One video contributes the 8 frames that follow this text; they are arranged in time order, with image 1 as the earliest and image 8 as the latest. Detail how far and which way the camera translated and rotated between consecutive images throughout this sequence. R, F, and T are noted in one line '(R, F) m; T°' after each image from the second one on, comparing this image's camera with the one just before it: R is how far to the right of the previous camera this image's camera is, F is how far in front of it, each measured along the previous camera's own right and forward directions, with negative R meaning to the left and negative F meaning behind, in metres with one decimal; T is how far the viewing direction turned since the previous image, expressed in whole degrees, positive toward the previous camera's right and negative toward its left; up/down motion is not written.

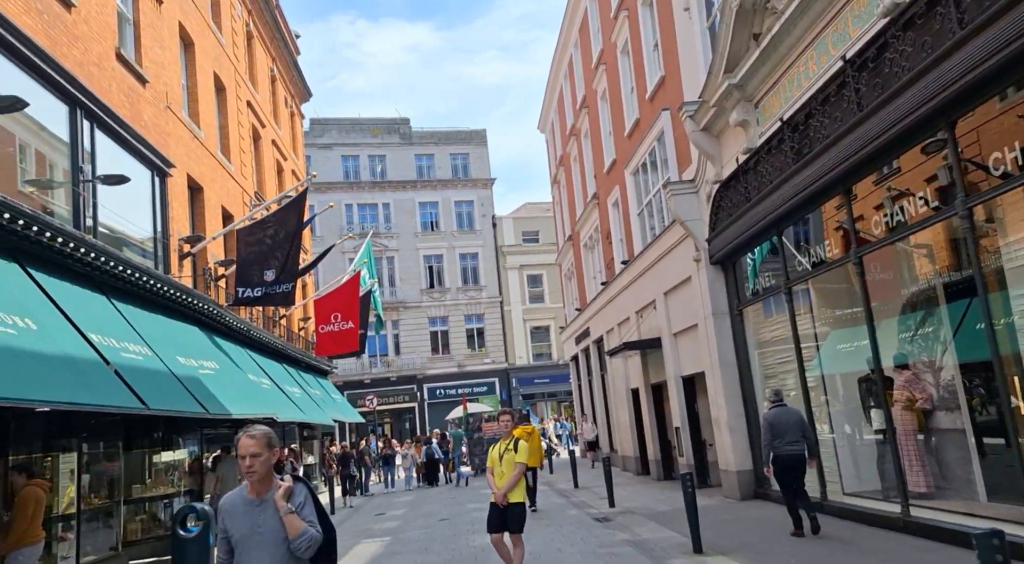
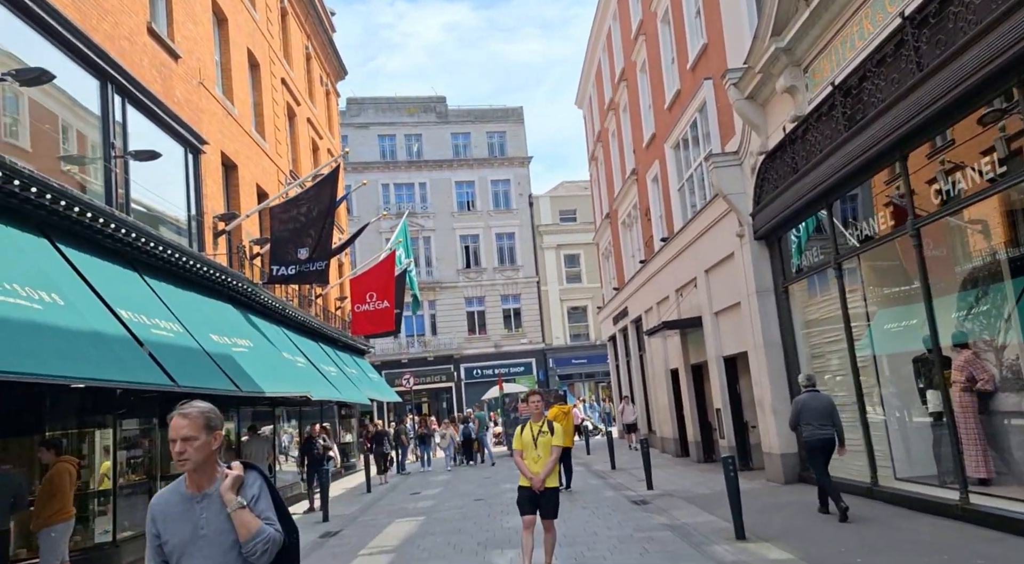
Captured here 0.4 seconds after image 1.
(0.0, +0.4) m; -3°
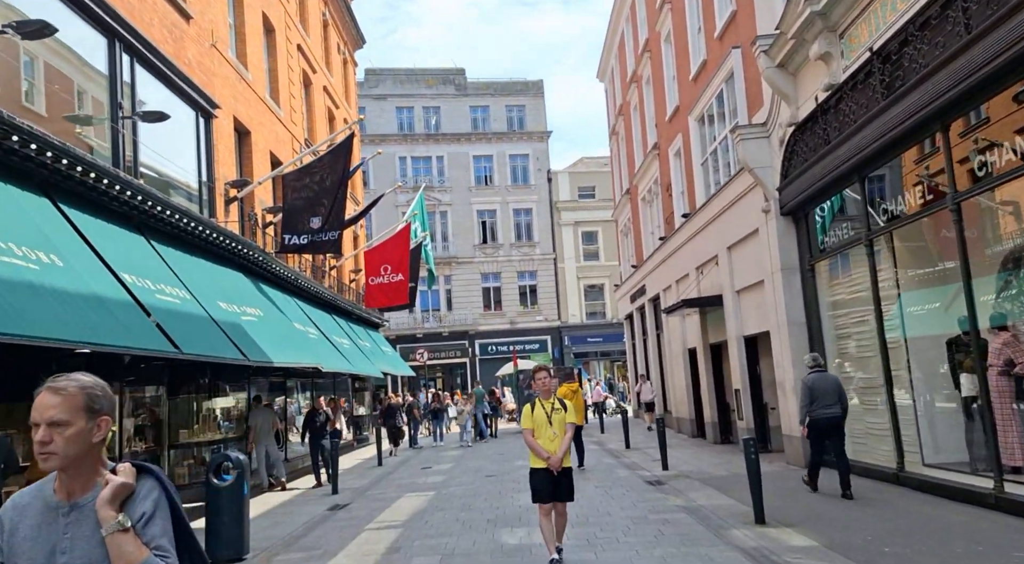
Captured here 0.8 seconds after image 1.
(0.0, +0.4) m; -1°
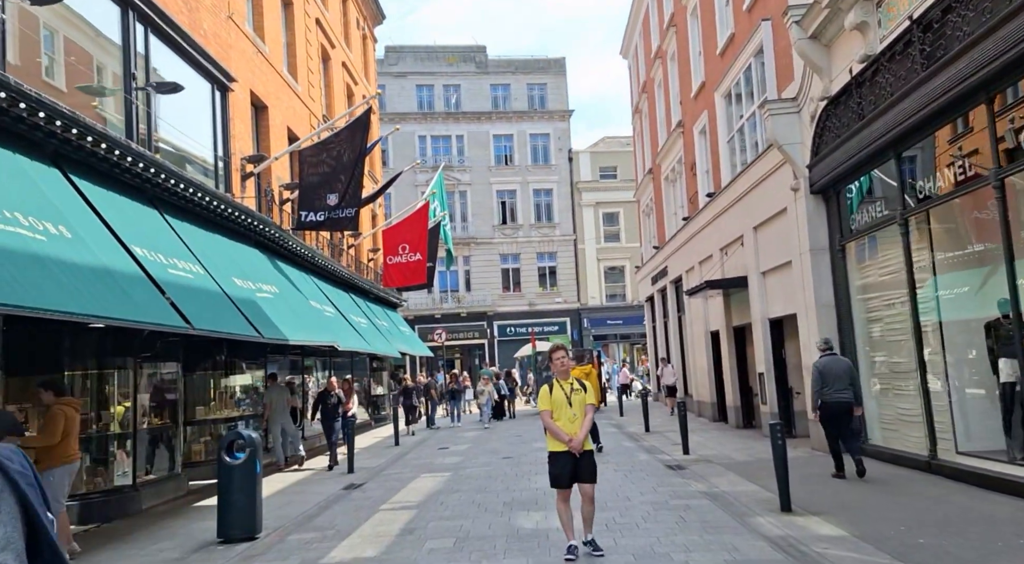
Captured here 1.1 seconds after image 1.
(0.0, +0.3) m; -1°
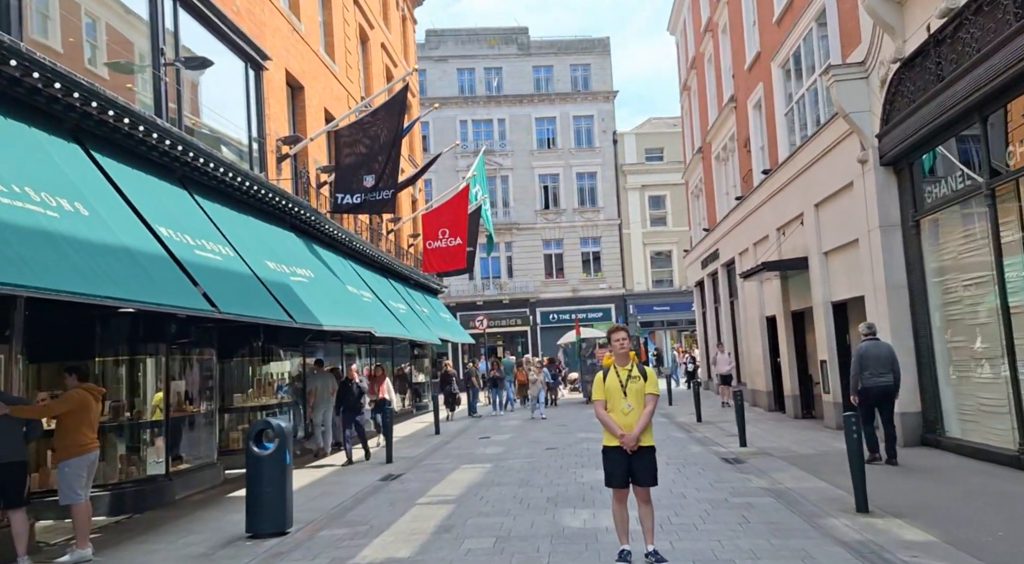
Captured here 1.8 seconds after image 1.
(0.0, +0.7) m; -3°
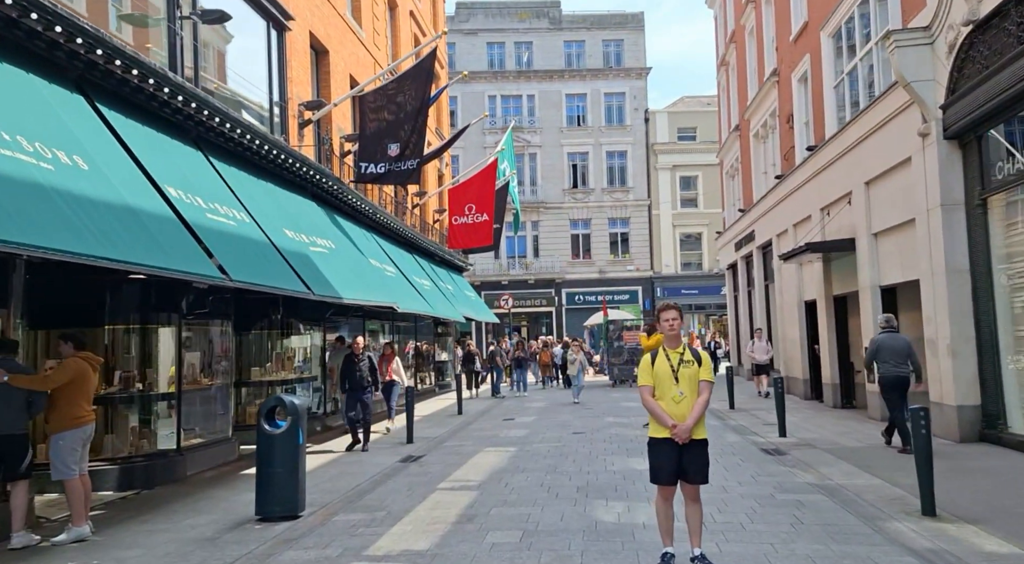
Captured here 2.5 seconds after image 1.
(-0.1, +0.7) m; -2°
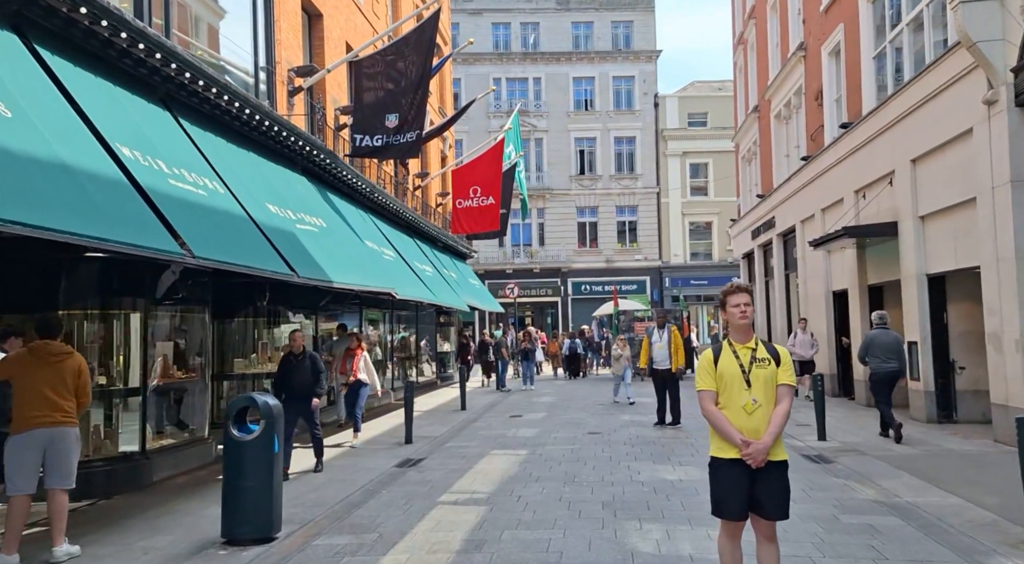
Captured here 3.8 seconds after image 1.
(-0.1, +1.3) m; 0°
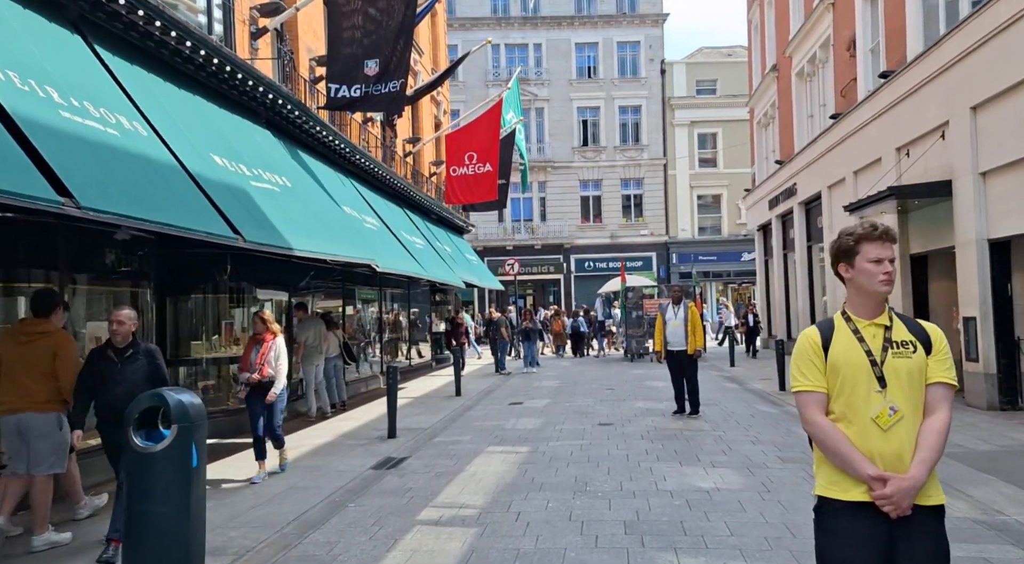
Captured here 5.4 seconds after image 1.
(0.0, +1.7) m; 0°
